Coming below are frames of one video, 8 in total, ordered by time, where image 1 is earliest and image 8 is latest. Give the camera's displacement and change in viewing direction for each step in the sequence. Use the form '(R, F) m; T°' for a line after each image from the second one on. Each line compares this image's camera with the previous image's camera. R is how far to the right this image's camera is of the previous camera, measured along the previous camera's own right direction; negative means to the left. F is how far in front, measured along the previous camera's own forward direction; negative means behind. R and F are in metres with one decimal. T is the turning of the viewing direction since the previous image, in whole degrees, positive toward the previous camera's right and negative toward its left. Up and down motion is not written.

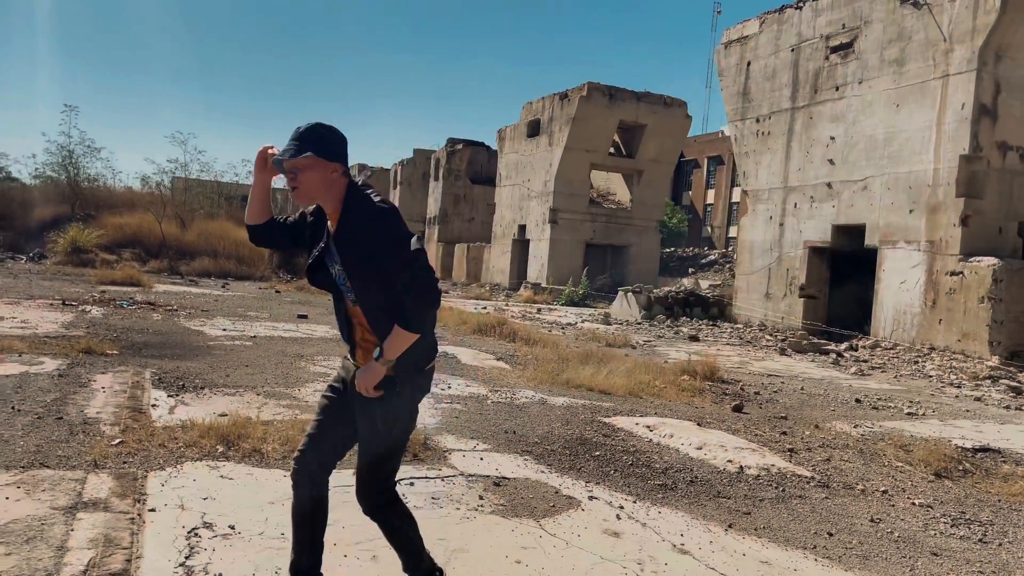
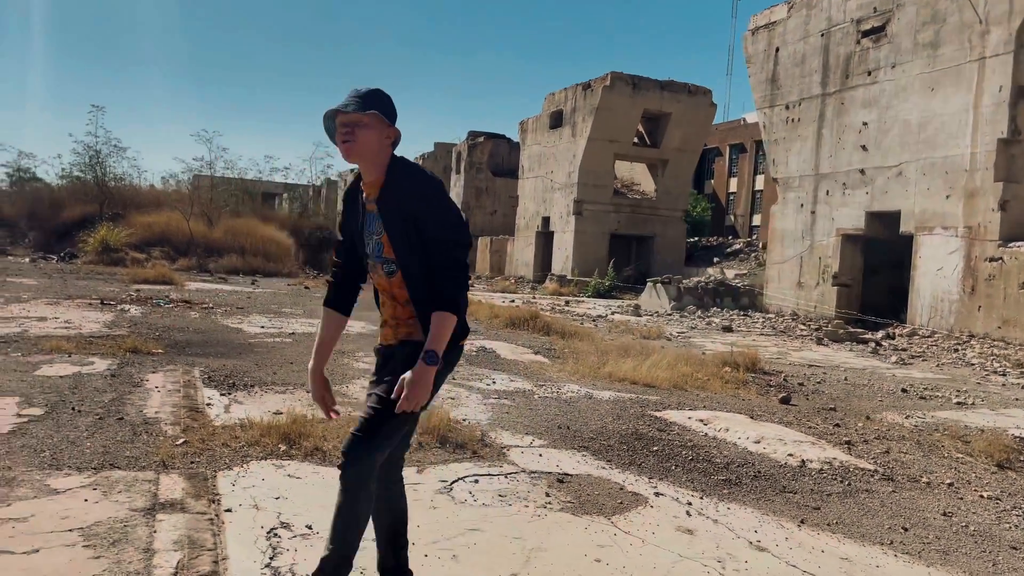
(-0.2, 0.0) m; -1°
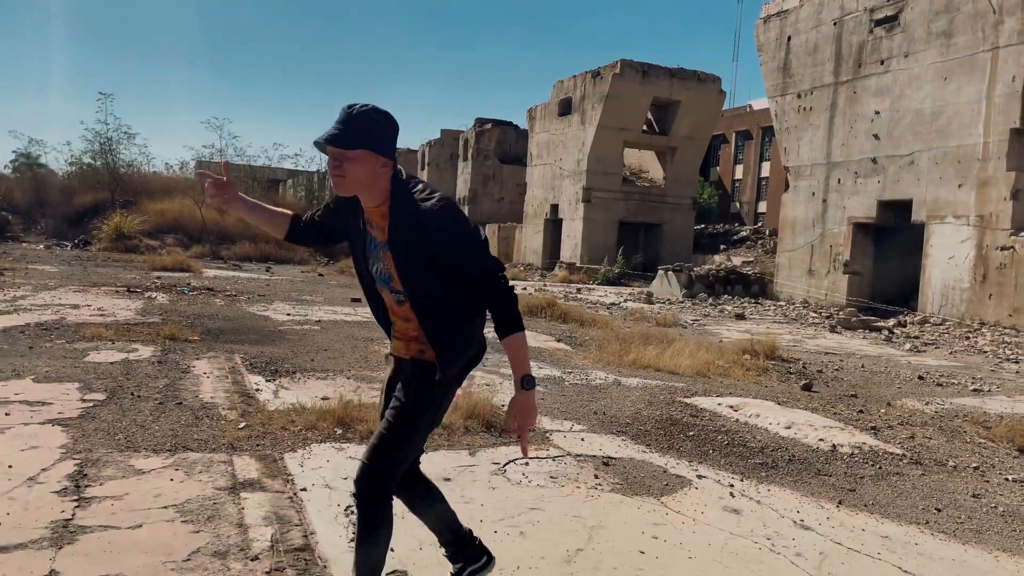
(-0.2, -0.2) m; 0°
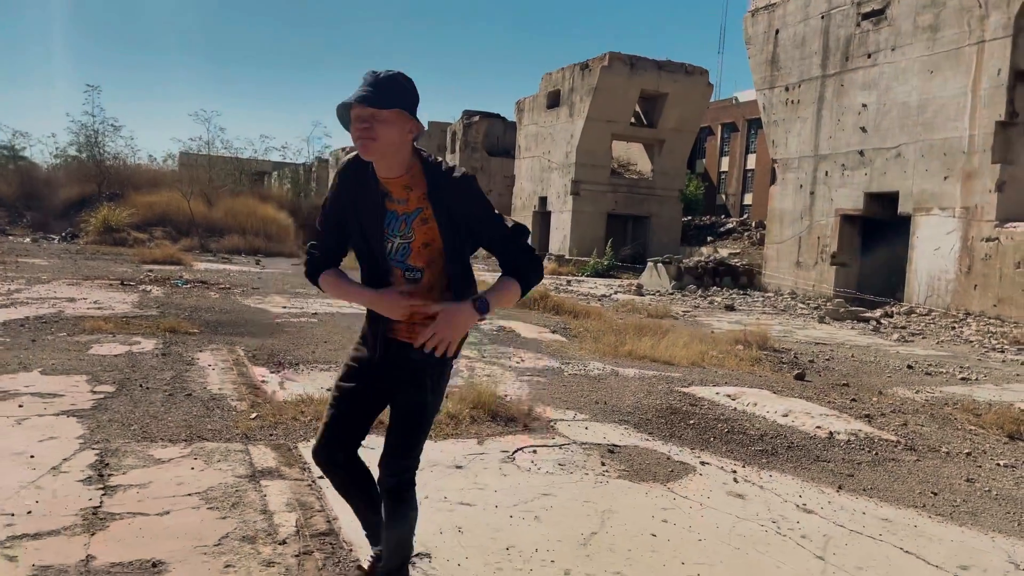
(-0.1, -0.1) m; +1°
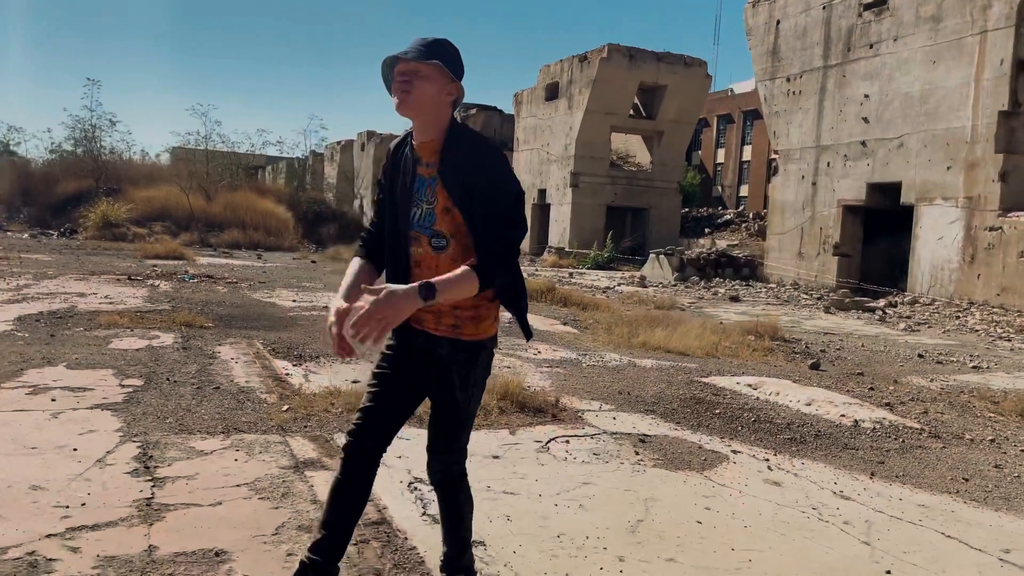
(-0.2, 0.0) m; 0°
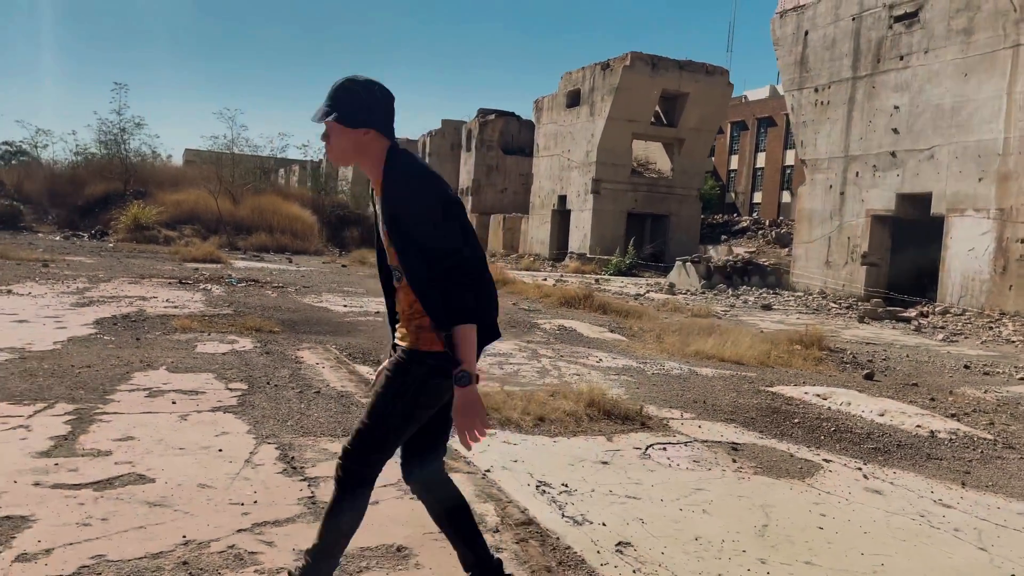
(-0.4, -0.2) m; -1°
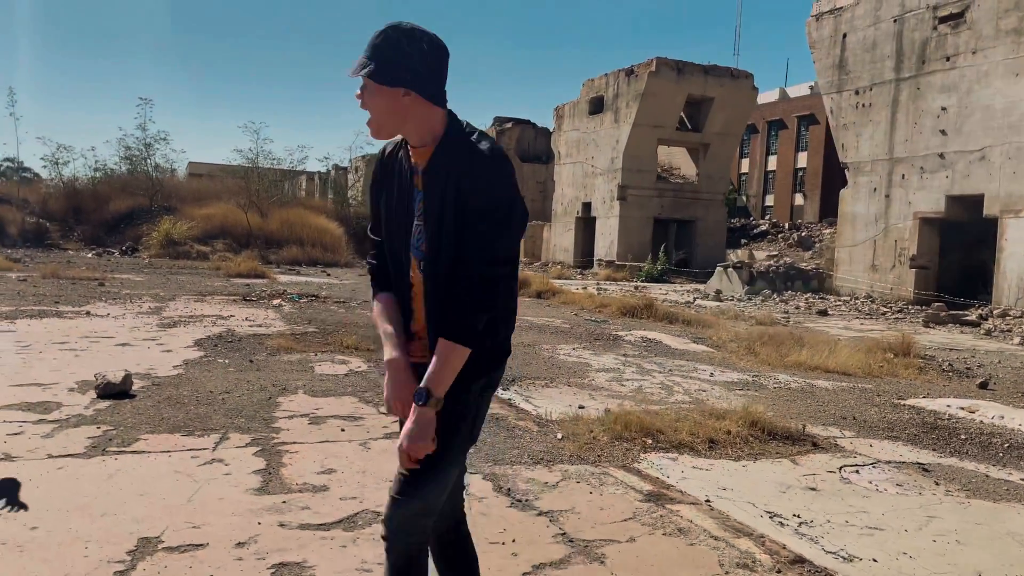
(-0.8, +0.1) m; 0°
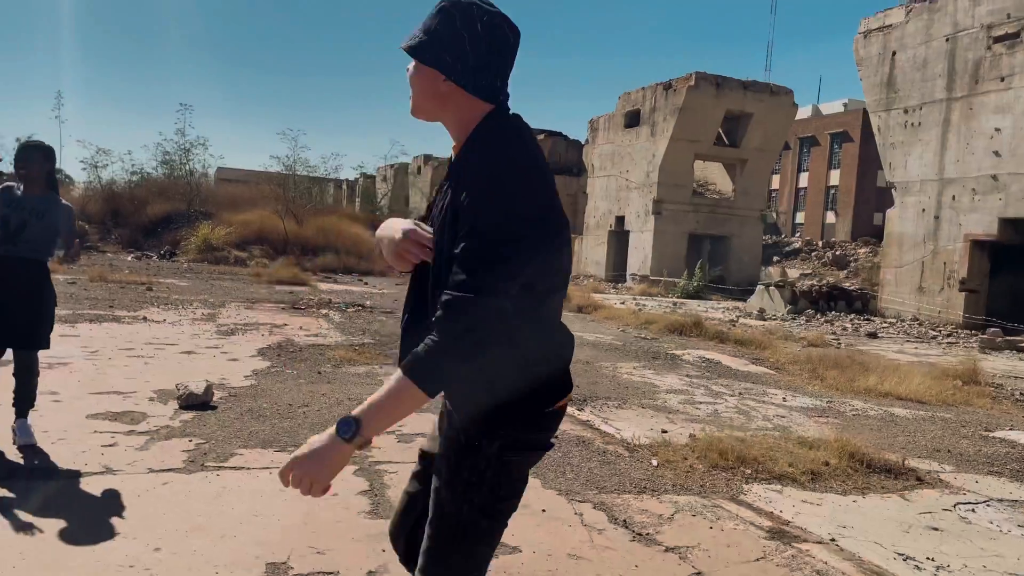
(-0.4, +0.1) m; -2°
